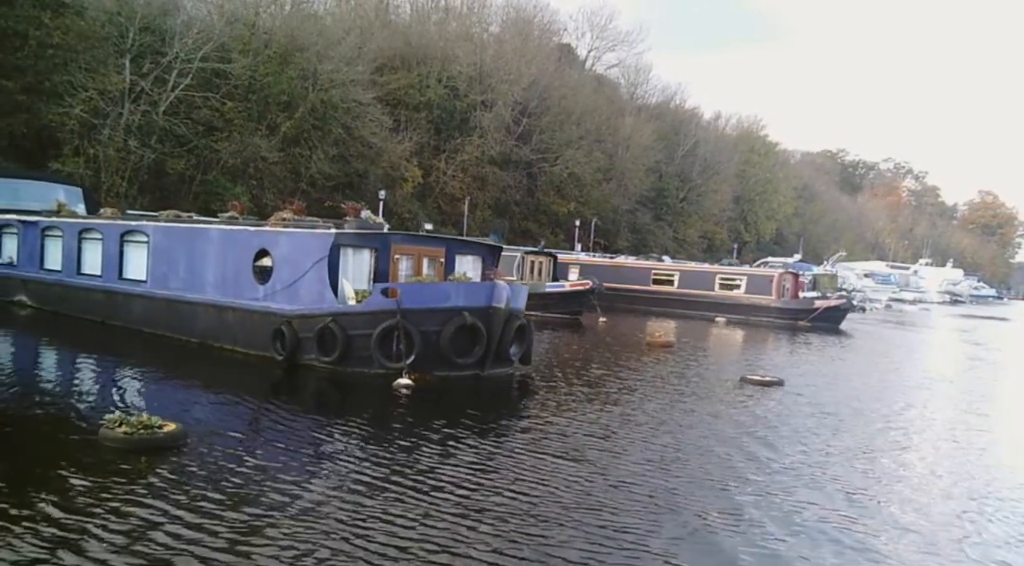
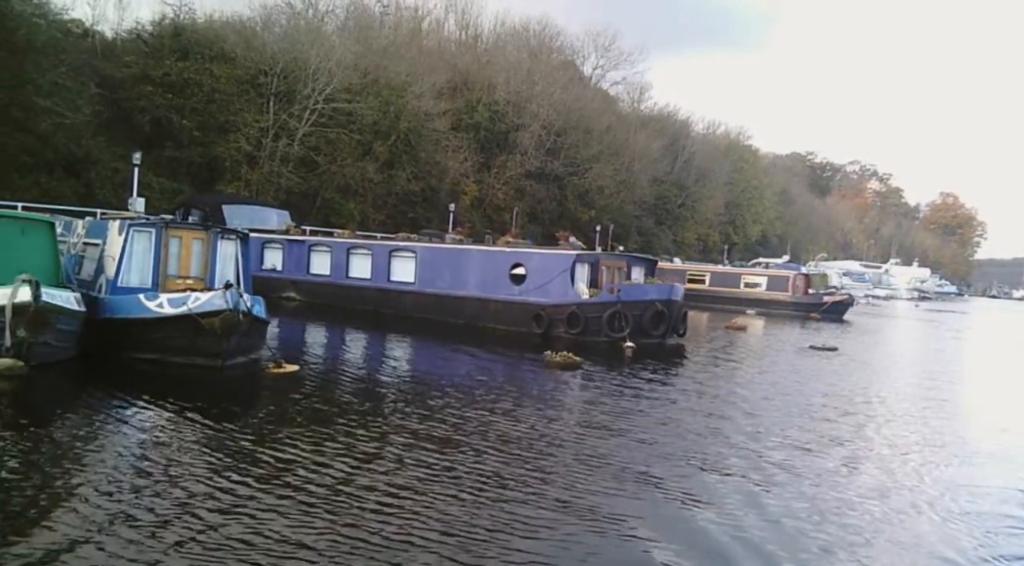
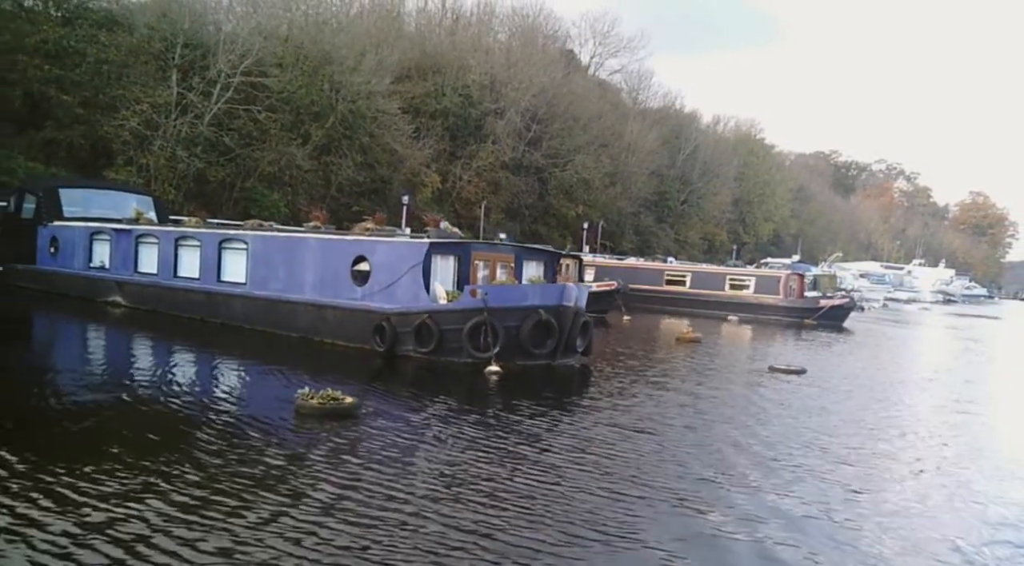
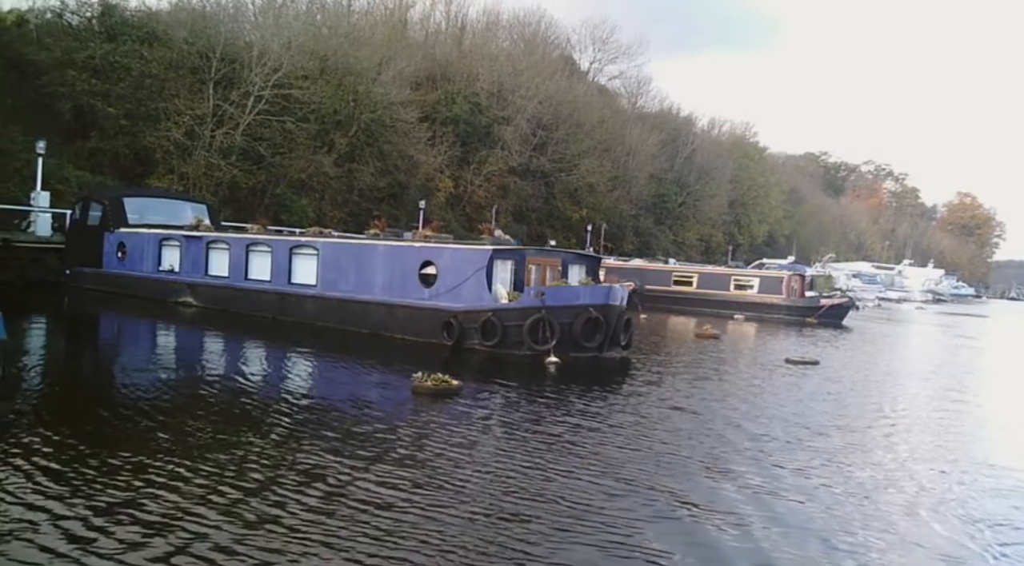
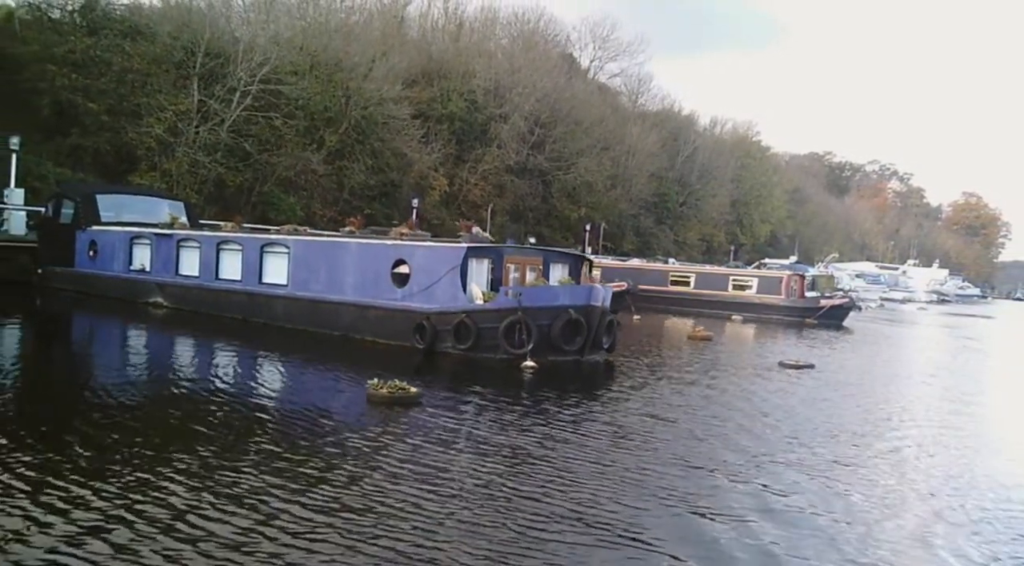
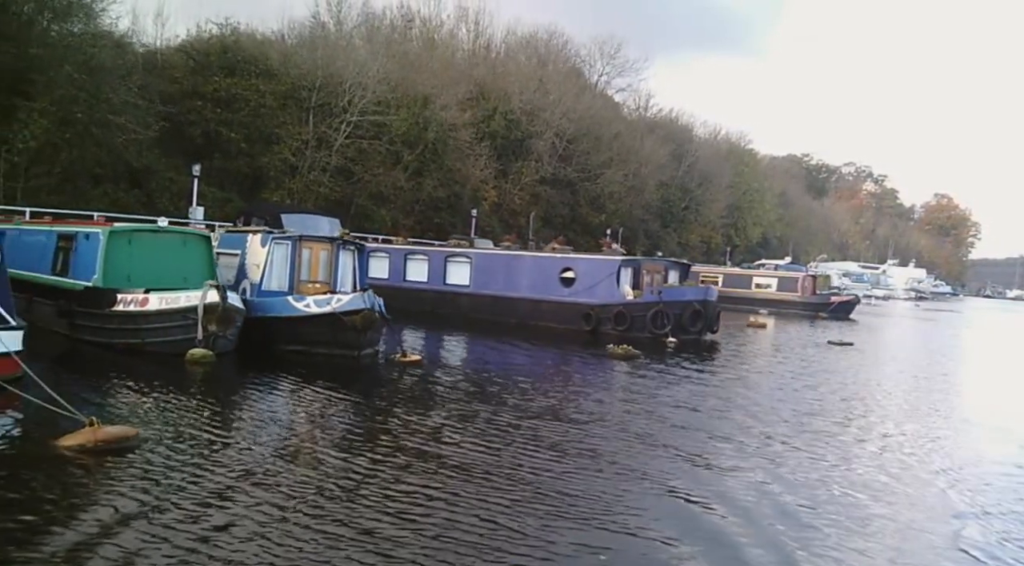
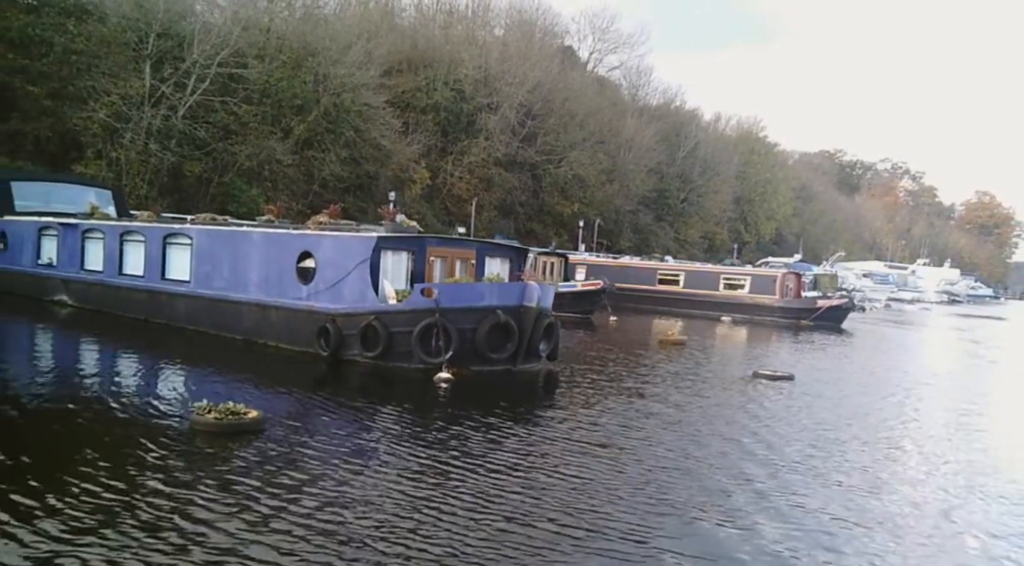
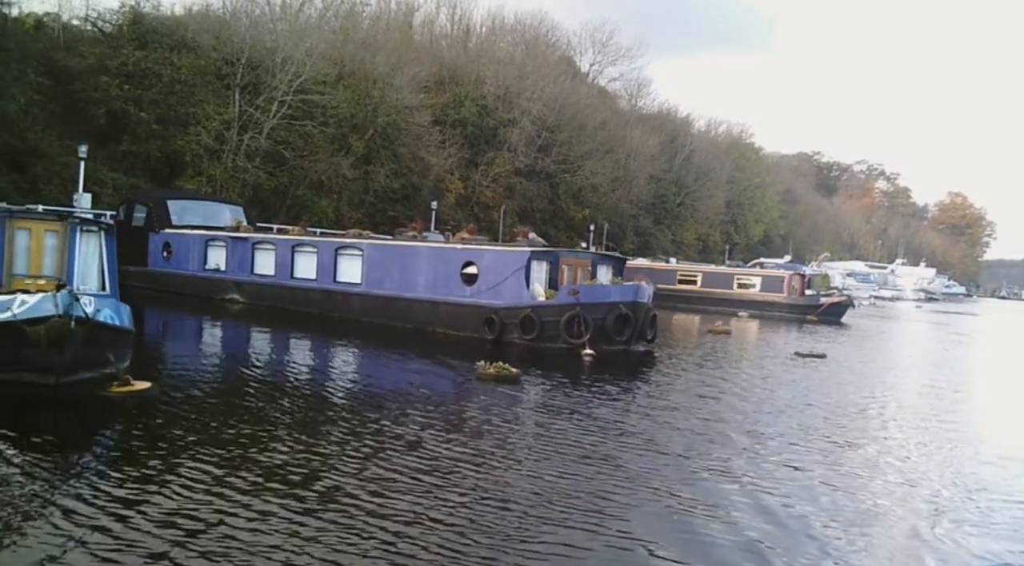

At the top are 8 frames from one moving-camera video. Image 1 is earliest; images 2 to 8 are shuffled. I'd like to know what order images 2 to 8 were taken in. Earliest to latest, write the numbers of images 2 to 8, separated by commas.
7, 3, 5, 4, 8, 2, 6
